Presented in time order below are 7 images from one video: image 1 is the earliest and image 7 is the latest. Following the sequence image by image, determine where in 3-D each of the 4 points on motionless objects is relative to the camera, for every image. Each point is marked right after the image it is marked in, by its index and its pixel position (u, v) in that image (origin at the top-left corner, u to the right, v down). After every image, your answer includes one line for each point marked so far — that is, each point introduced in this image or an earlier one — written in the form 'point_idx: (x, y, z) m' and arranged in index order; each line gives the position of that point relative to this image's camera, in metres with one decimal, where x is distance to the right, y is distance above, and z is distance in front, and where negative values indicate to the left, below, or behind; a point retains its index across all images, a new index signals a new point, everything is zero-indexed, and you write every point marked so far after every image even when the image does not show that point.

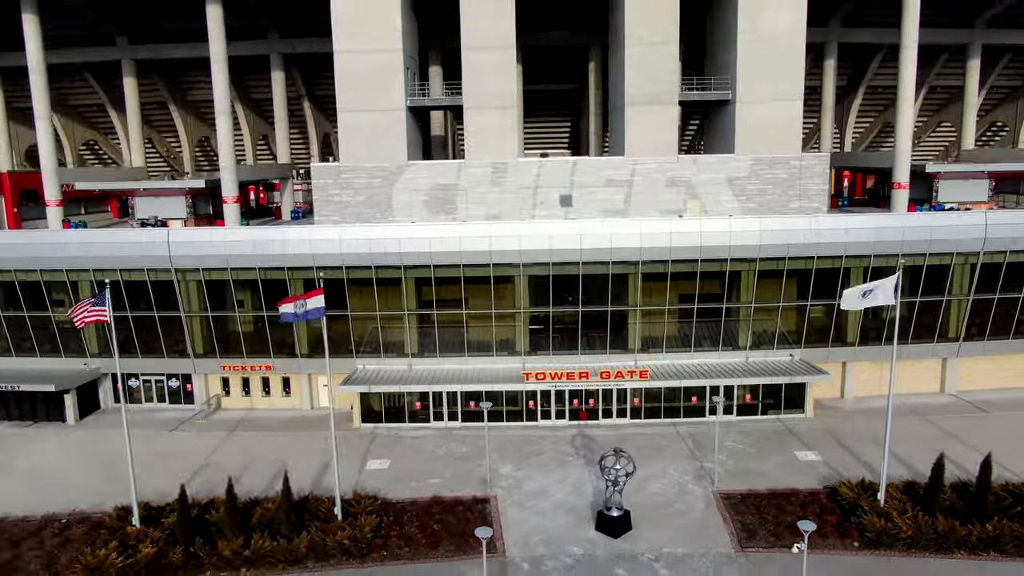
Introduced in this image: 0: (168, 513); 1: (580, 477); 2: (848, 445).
0: (-6.7, -4.6, +15.9) m
1: (+1.8, -4.3, +17.7) m
2: (+8.6, -3.9, +19.2) m
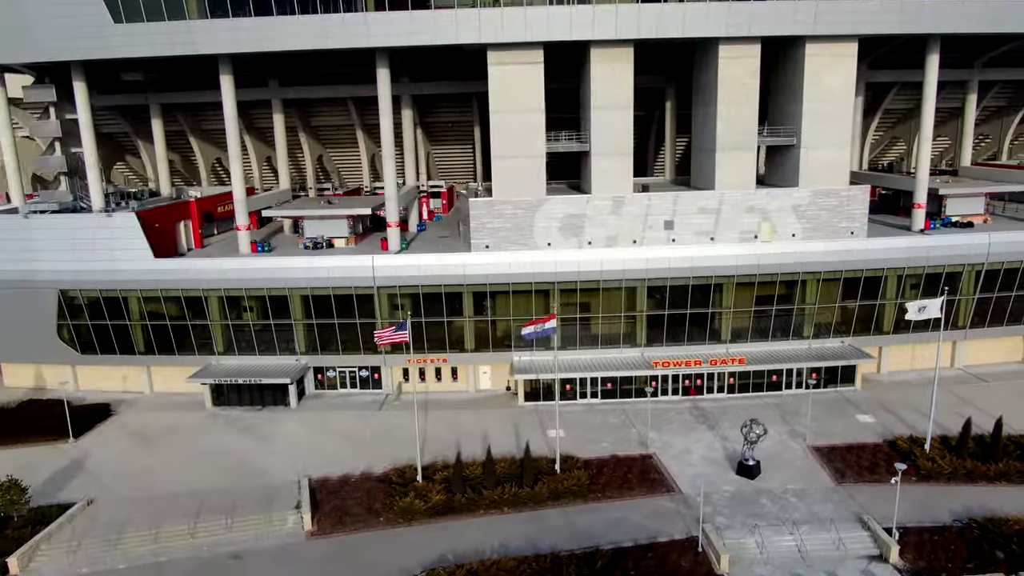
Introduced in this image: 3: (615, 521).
0: (-2.0, -5.3, +22.4) m
1: (+6.4, -4.8, +24.5) m
2: (+13.1, -4.1, +26.2) m
3: (+2.7, -6.1, +20.2) m
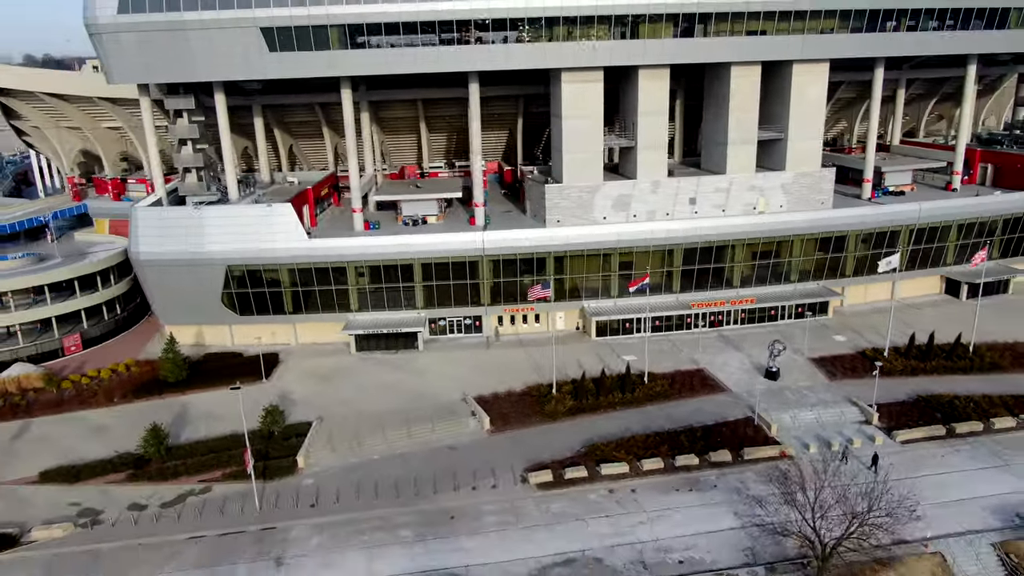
0: (+2.1, -4.1, +31.7) m
1: (+10.2, -3.1, +34.7) m
2: (+16.7, -2.1, +37.1) m
3: (+7.1, -4.8, +30.1) m
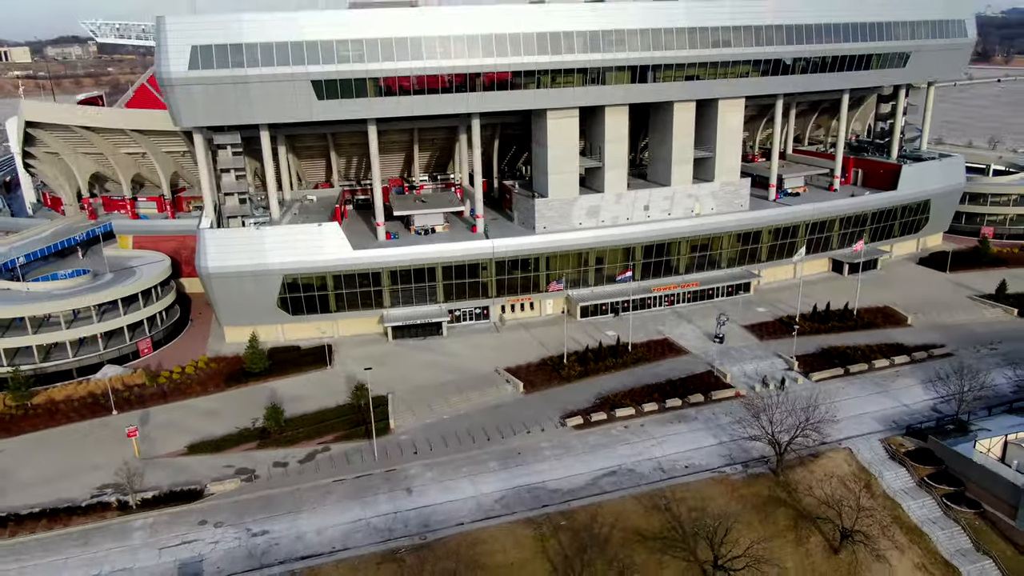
0: (+3.1, -3.7, +41.7) m
1: (+10.7, -2.3, +45.7) m
2: (+16.7, -1.0, +49.0) m
3: (+8.3, -4.3, +40.8) m
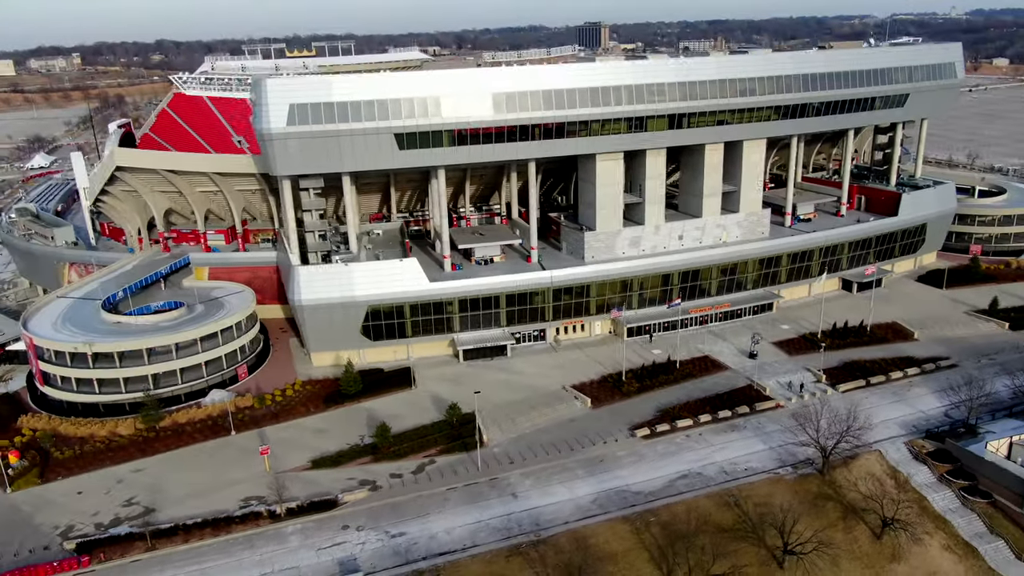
0: (+7.0, -5.3, +47.3) m
1: (+14.4, -3.8, +51.6) m
2: (+20.3, -2.4, +55.0) m
3: (+12.2, -5.7, +46.6) m
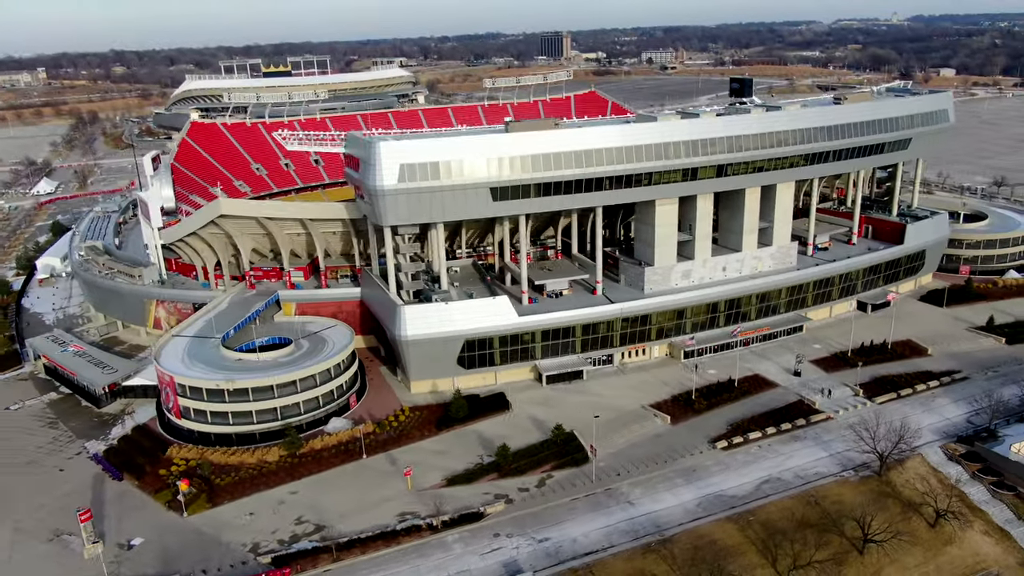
0: (+12.8, -7.5, +54.6) m
1: (+19.9, -5.8, +59.3) m
2: (+25.6, -4.3, +63.1) m
3: (+18.1, -7.8, +54.2) m
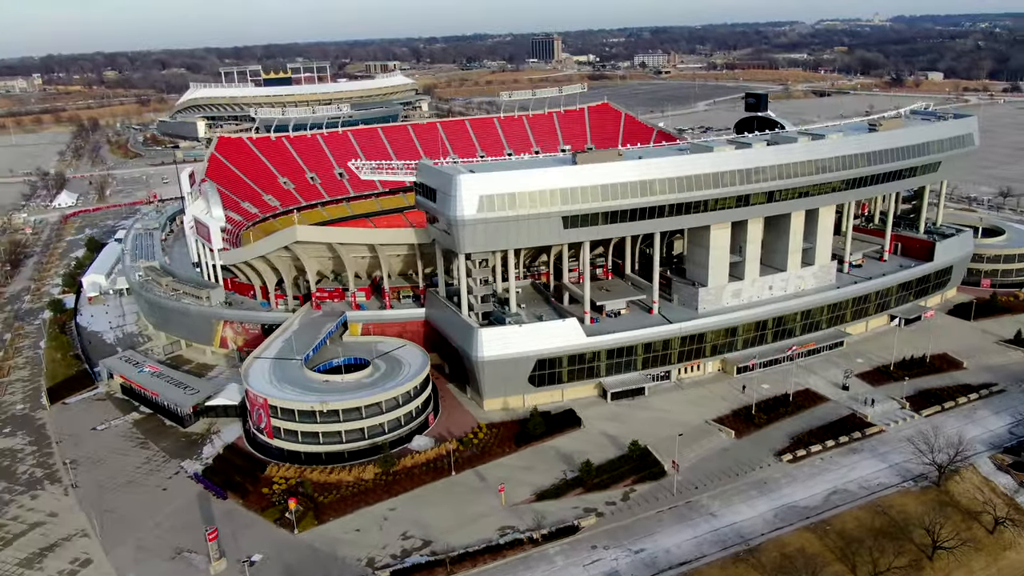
0: (+18.0, -9.1, +58.1) m
1: (+25.1, -7.3, +63.0) m
2: (+30.6, -5.8, +66.9) m
3: (+23.3, -9.4, +57.8) m
